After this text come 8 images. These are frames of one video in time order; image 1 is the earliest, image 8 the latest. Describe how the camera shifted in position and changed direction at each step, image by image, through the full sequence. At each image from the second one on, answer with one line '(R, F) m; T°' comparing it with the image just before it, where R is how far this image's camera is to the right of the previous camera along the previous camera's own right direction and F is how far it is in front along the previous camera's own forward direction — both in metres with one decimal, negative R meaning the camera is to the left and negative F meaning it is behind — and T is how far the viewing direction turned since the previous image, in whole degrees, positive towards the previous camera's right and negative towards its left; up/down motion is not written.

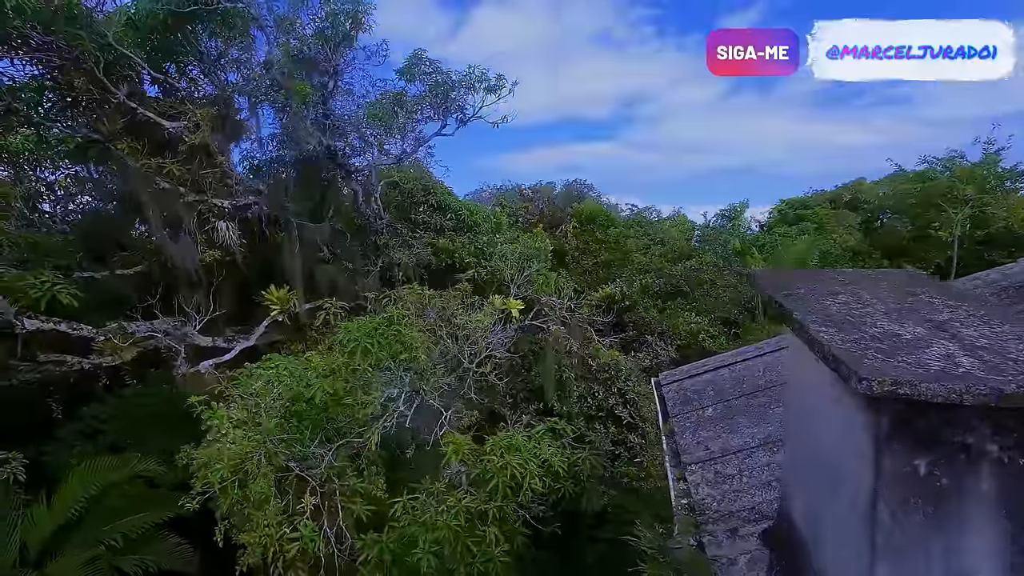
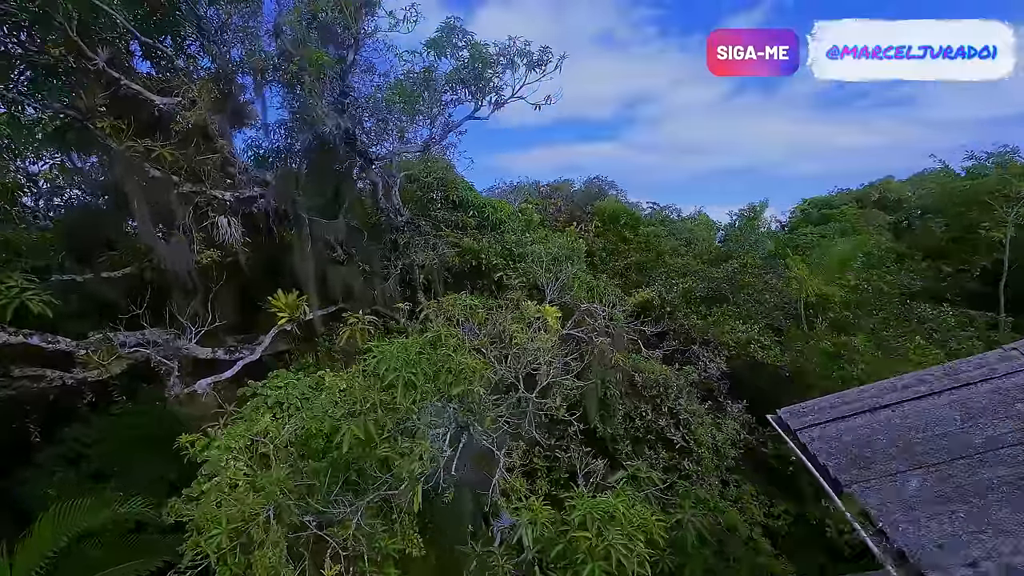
(-0.3, +0.5) m; 0°
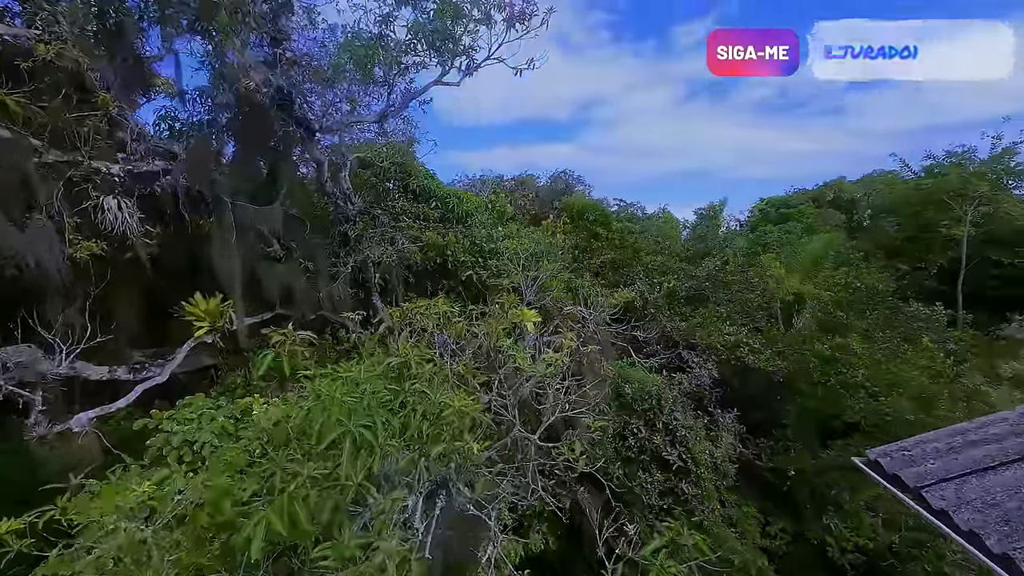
(-0.1, +0.6) m; +5°
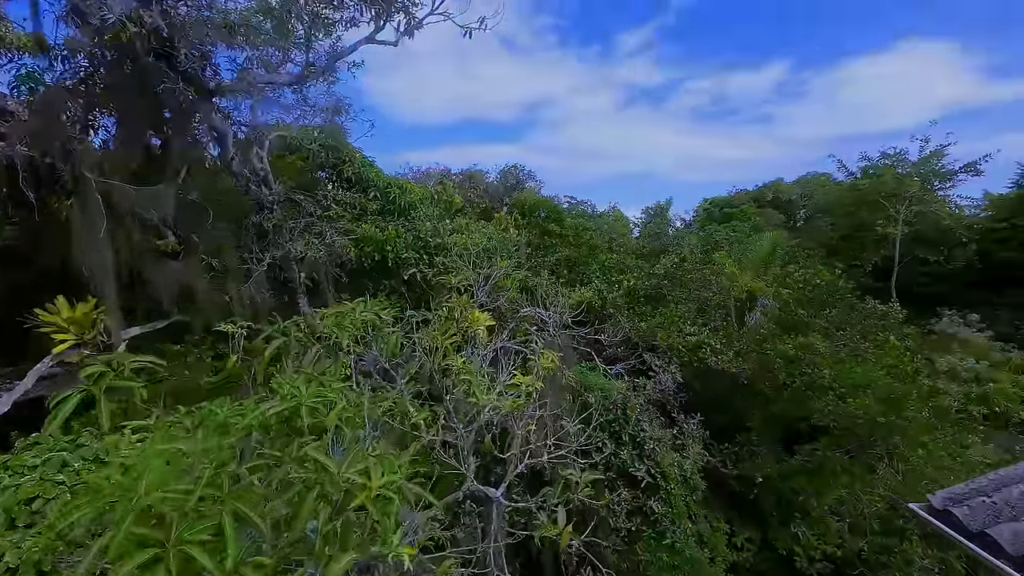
(0.0, +0.4) m; +6°
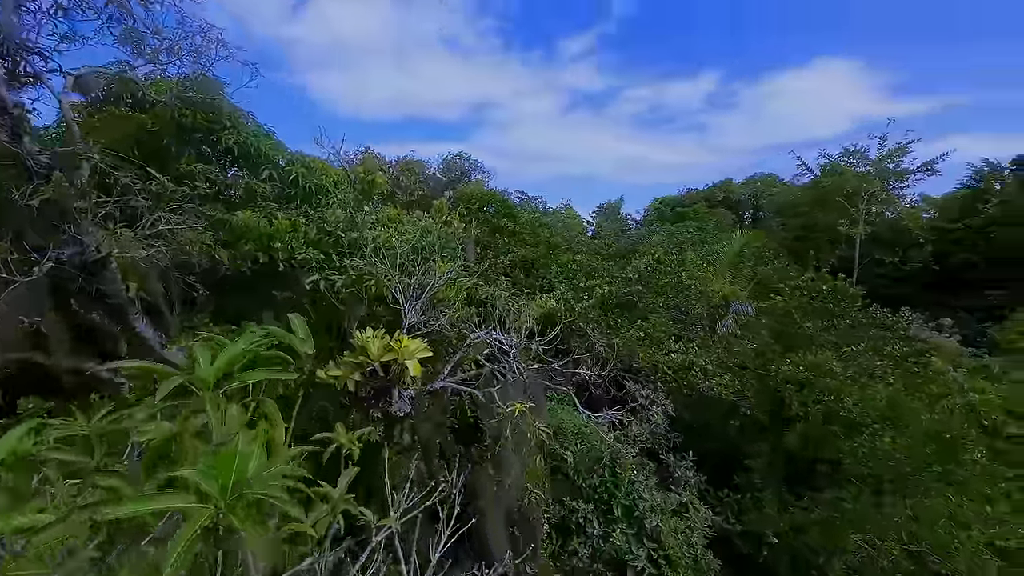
(0.0, +1.0) m; +6°
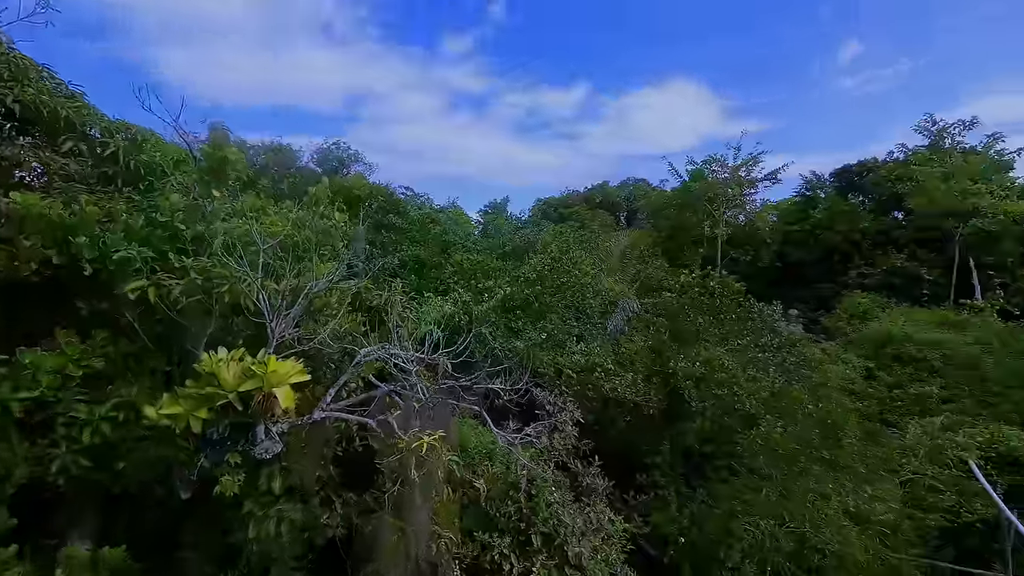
(-0.1, +0.4) m; +14°
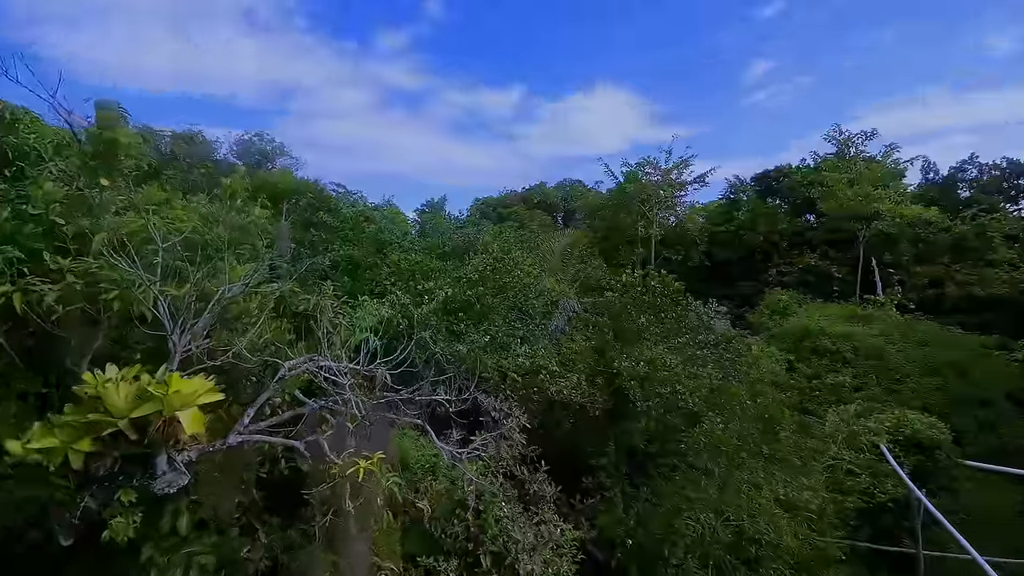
(0.0, +0.1) m; +7°
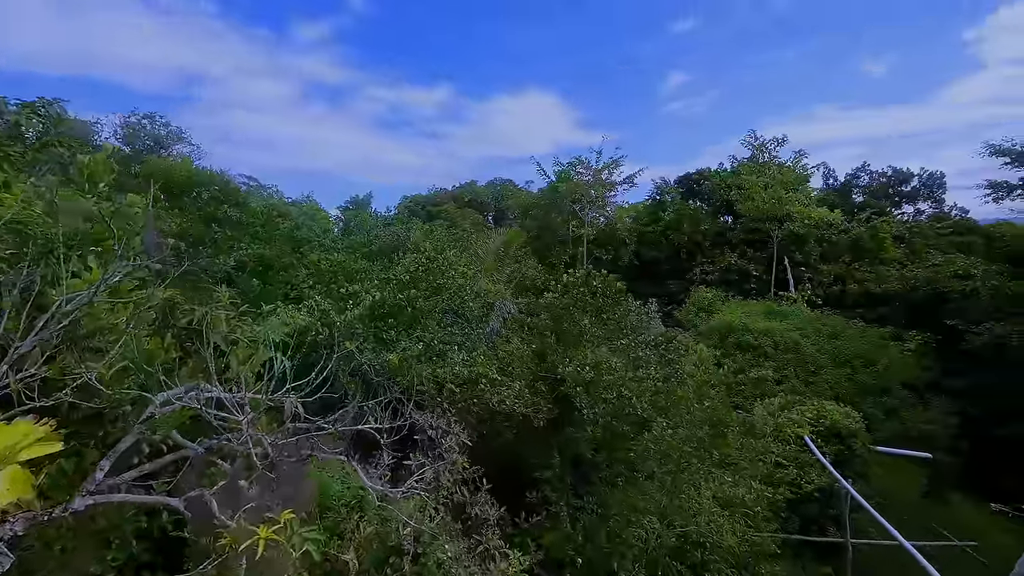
(0.0, +0.3) m; +8°
